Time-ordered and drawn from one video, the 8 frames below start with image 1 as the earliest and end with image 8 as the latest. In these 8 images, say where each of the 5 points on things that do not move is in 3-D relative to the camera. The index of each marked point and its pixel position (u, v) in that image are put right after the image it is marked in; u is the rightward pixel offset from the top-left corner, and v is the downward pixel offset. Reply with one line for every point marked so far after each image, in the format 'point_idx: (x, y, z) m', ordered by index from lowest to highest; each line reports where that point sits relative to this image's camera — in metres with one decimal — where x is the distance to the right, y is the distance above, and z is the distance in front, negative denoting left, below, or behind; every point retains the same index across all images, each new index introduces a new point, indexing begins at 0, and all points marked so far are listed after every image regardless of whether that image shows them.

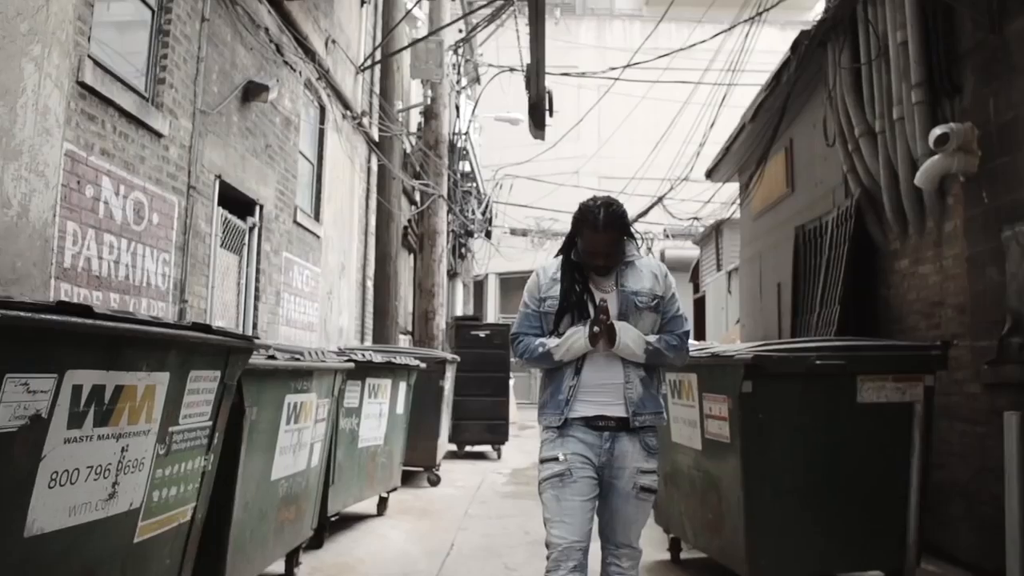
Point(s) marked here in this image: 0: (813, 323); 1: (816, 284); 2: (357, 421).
0: (+1.2, -0.1, +8.3) m
1: (+1.3, 0.0, +8.4) m
2: (-0.5, -0.5, +6.7) m
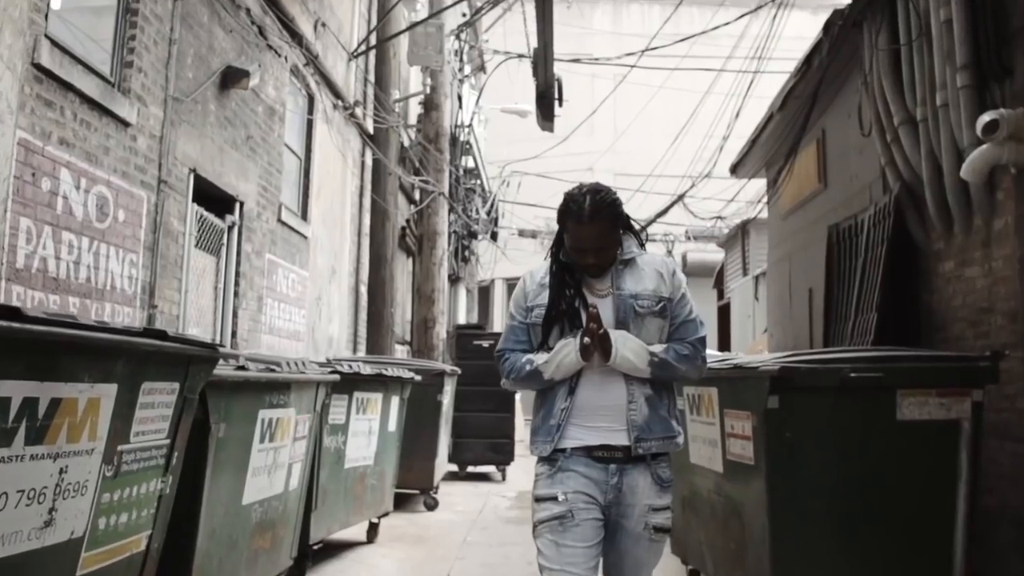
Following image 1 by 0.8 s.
0: (+1.3, -0.2, +7.7) m
1: (+1.3, 0.0, +7.8) m
2: (-0.5, -0.5, +6.1) m
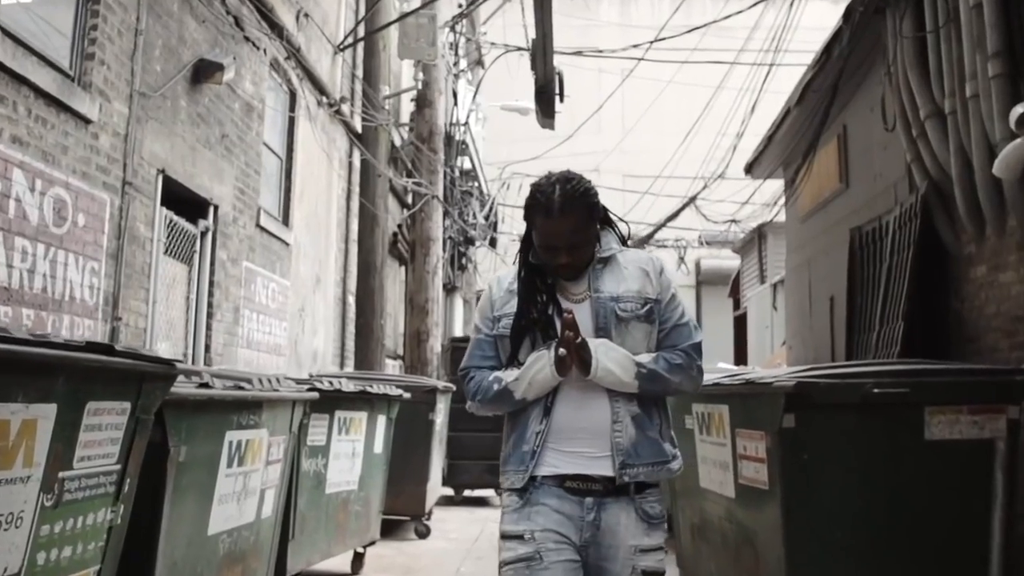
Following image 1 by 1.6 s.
0: (+1.3, -0.2, +7.2) m
1: (+1.3, 0.0, +7.3) m
2: (-0.5, -0.5, +5.6) m
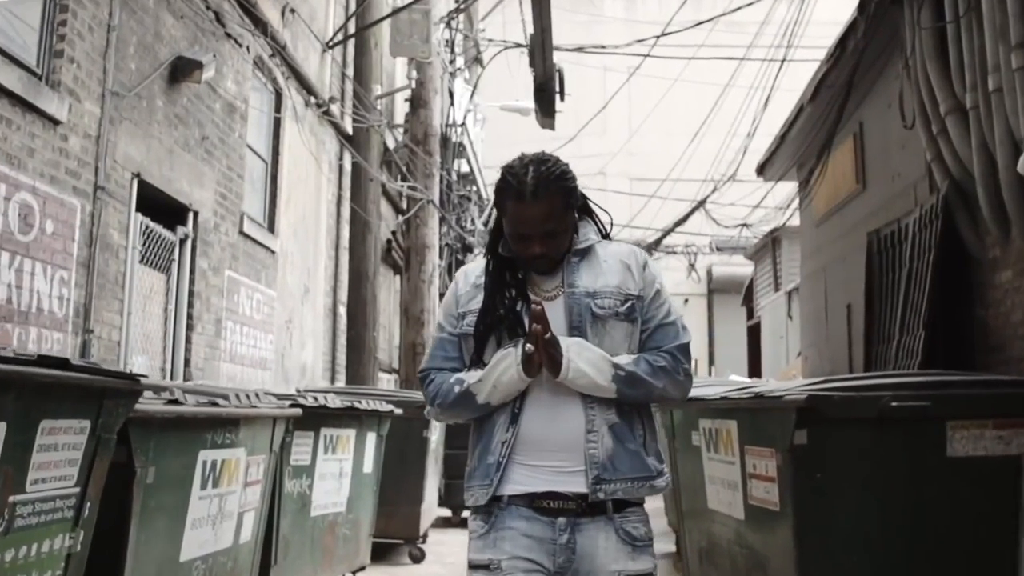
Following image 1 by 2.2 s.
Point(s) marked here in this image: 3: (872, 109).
0: (+1.3, -0.2, +6.9) m
1: (+1.3, -0.1, +7.0) m
2: (-0.6, -0.5, +5.3) m
3: (+1.4, +0.7, +7.8) m
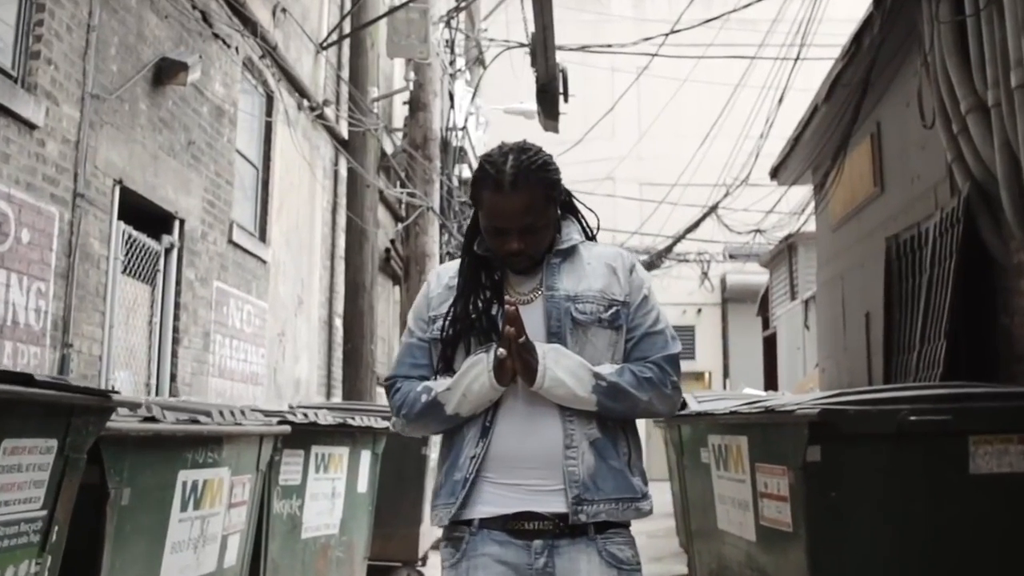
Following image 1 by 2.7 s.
0: (+1.4, -0.3, +6.6) m
1: (+1.4, -0.1, +6.7) m
2: (-0.5, -0.6, +5.1) m
3: (+1.5, +0.7, +7.5) m
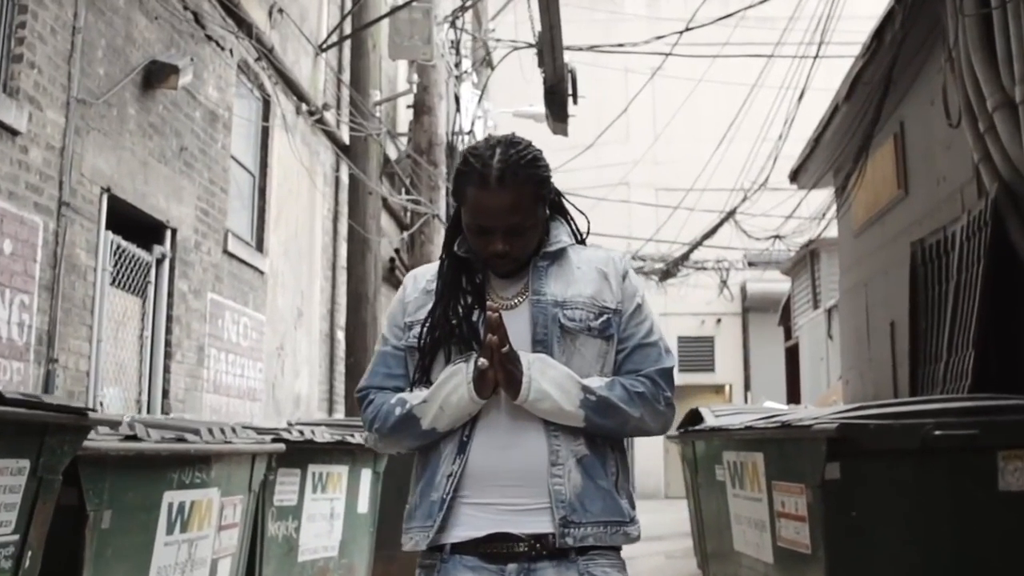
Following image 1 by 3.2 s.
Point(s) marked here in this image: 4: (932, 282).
0: (+1.4, -0.3, +6.3) m
1: (+1.4, -0.1, +6.4) m
2: (-0.5, -0.6, +4.9) m
3: (+1.5, +0.6, +7.3) m
4: (+1.5, 0.0, +6.8) m
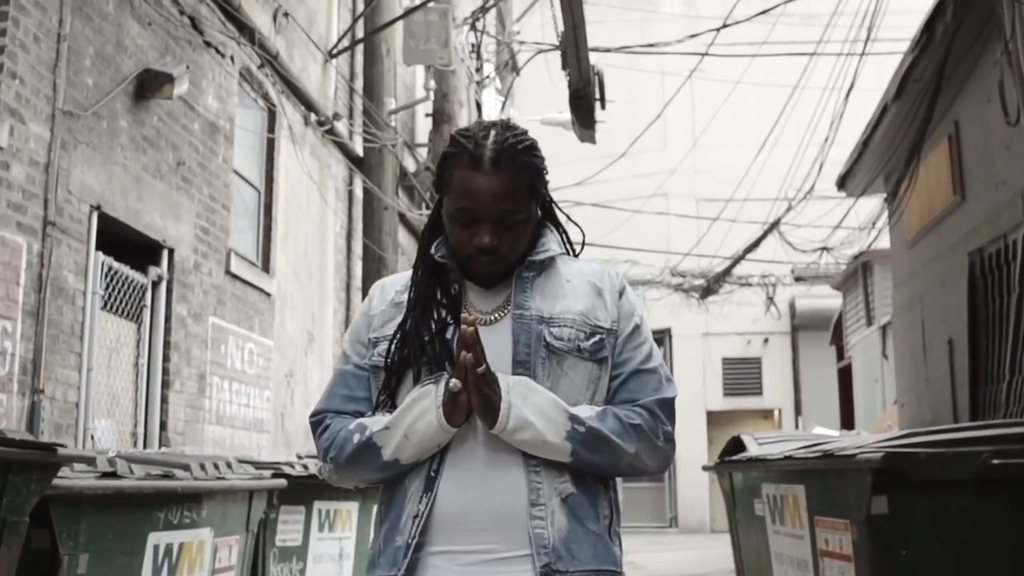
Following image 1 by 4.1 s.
0: (+1.5, -0.3, +5.9) m
1: (+1.5, -0.2, +6.0) m
2: (-0.5, -0.6, +4.5) m
3: (+1.7, +0.6, +6.8) m
4: (+1.6, 0.0, +6.3) m
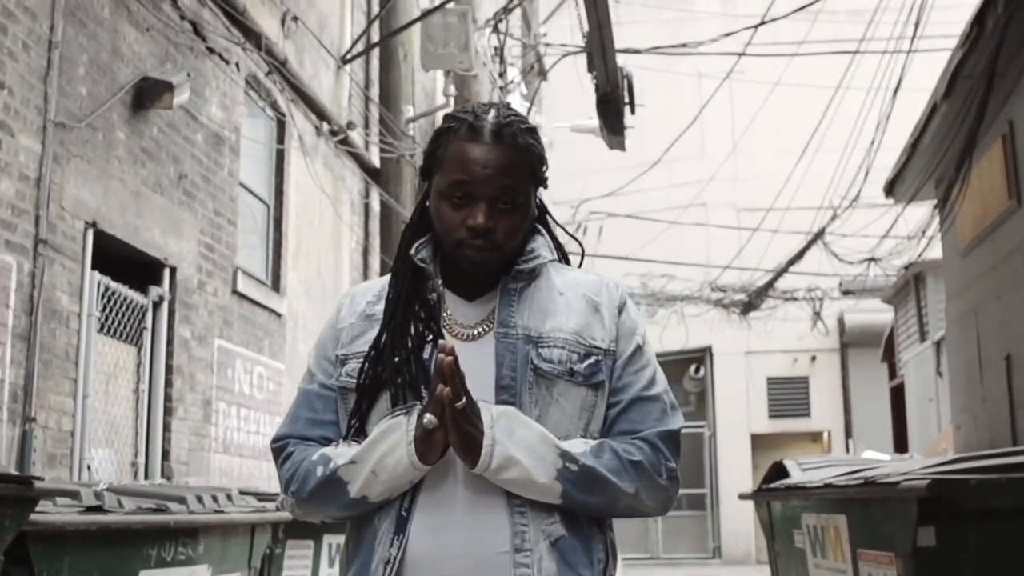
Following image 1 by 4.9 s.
0: (+1.6, -0.4, +5.6) m
1: (+1.6, -0.2, +5.7) m
2: (-0.4, -0.7, +4.2) m
3: (+1.8, +0.5, +6.5) m
4: (+1.7, -0.1, +6.0) m
